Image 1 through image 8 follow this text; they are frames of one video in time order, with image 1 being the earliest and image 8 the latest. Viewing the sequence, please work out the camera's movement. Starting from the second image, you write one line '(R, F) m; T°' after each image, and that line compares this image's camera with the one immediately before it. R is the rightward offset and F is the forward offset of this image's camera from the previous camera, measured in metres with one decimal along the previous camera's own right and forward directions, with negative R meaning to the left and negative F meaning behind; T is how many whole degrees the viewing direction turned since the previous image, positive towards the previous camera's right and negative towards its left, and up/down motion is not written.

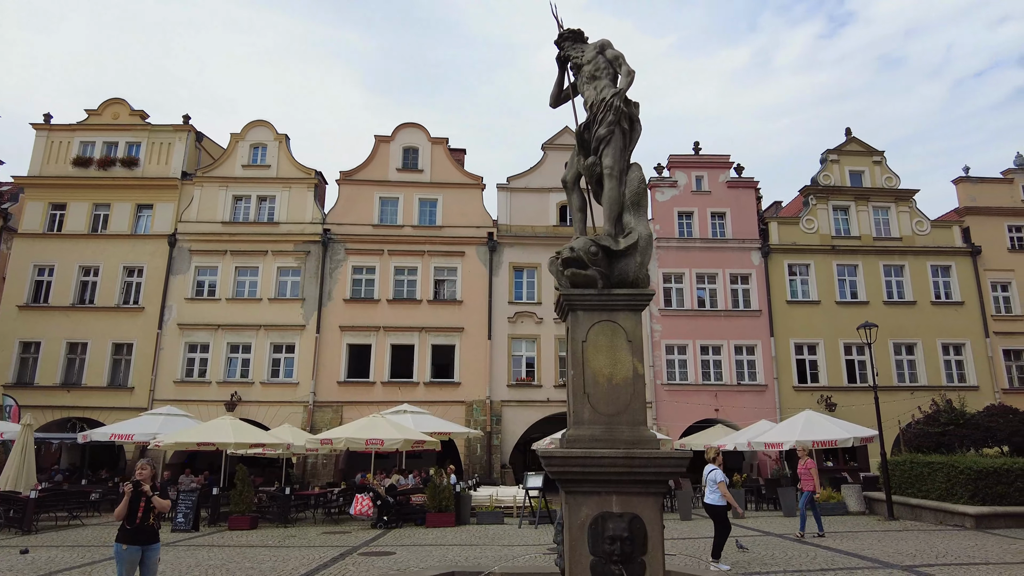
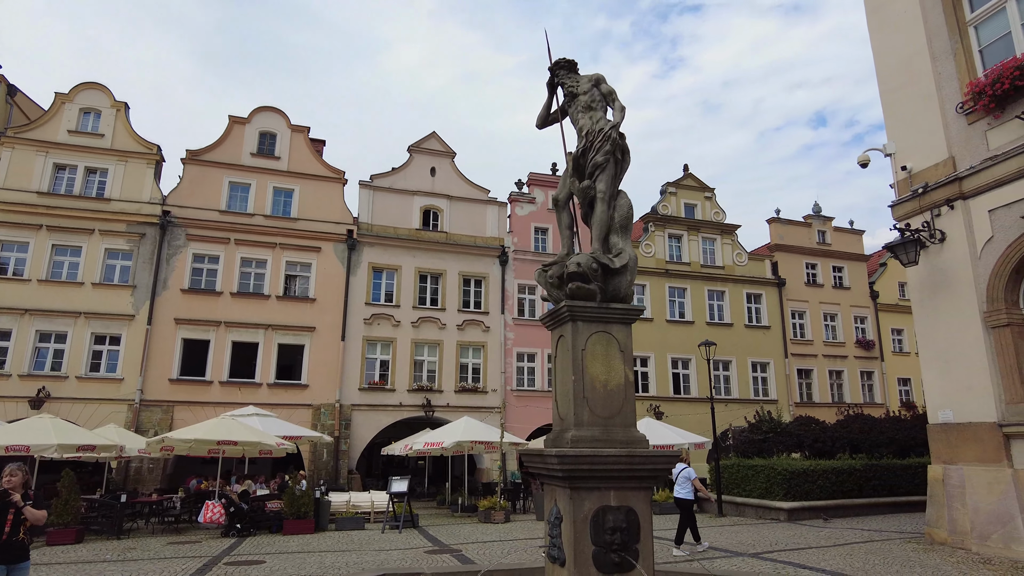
(-1.0, -0.1) m; +15°
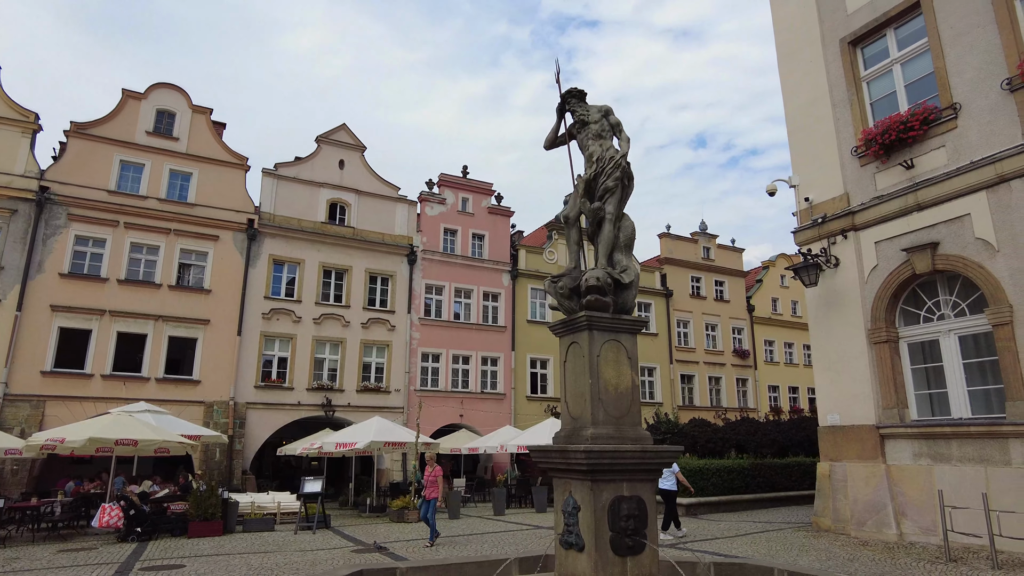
(-0.9, -0.3) m; +10°
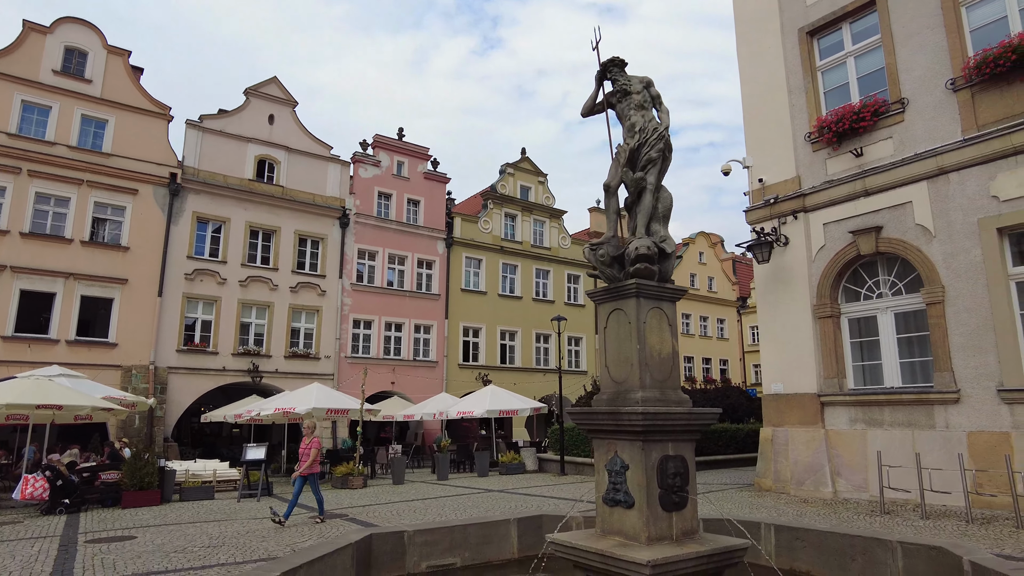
(-0.9, 0.0) m; +8°
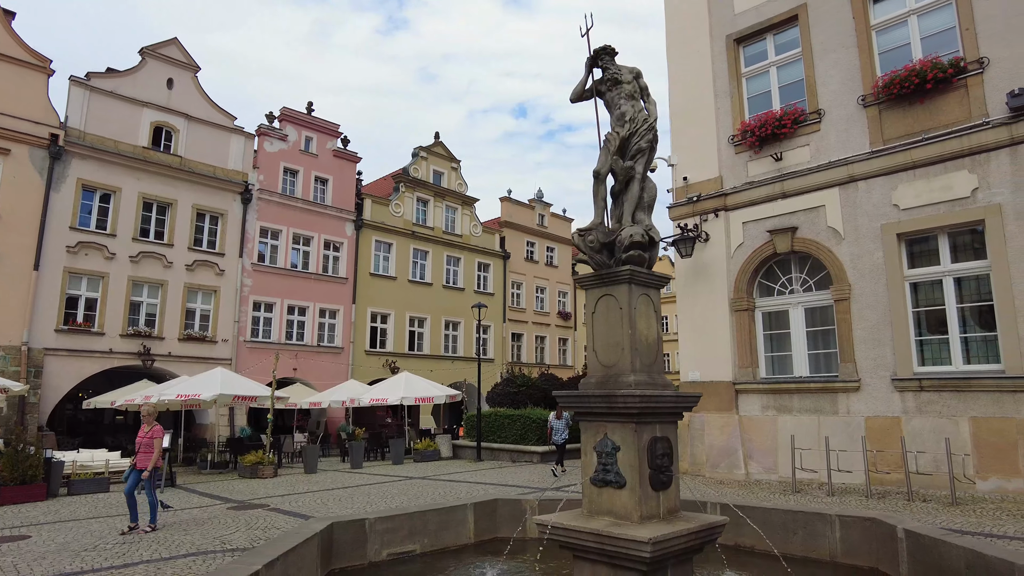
(-0.7, +0.1) m; +9°
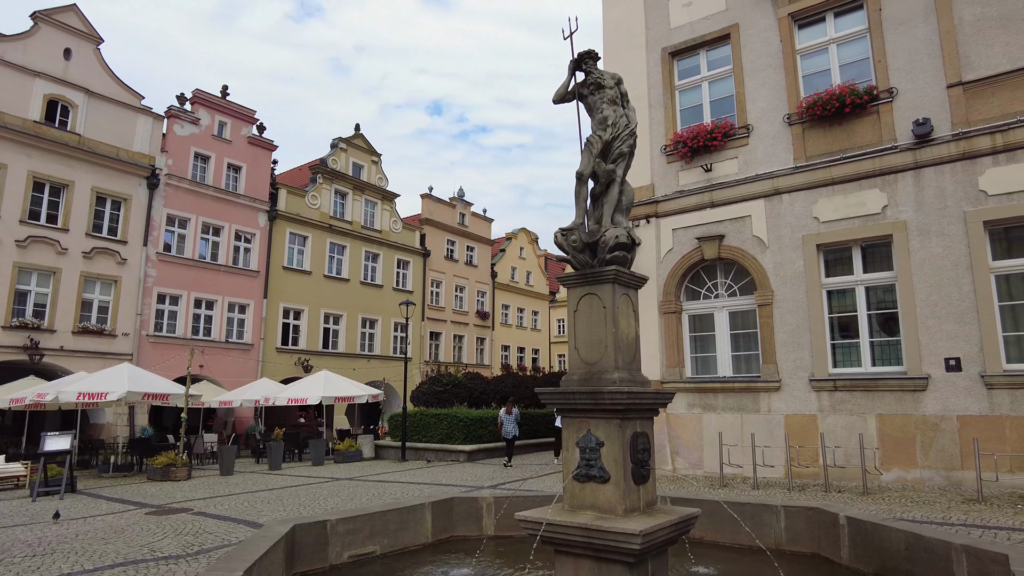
(-0.5, 0.0) m; +8°
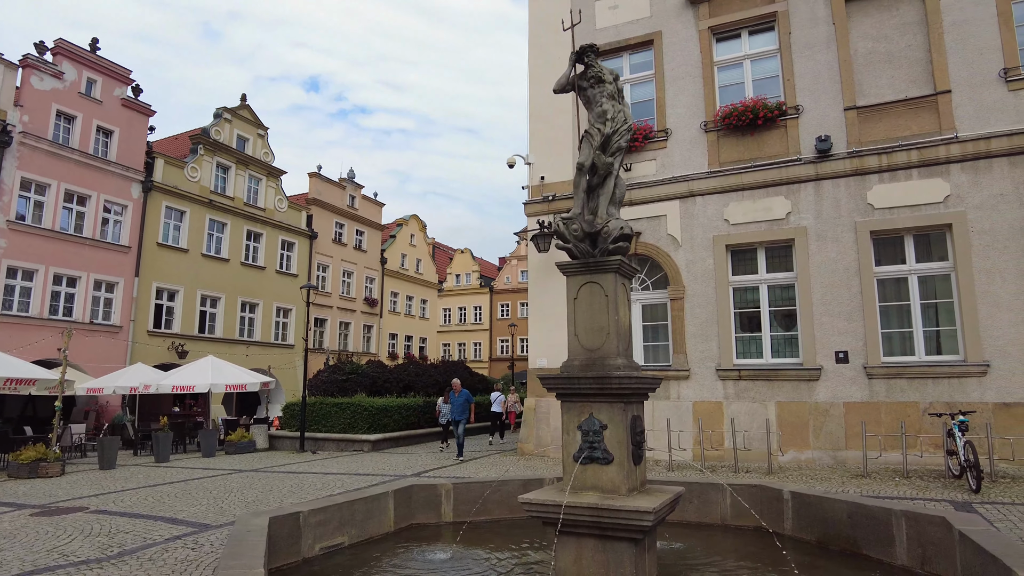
(-0.9, +0.1) m; +11°
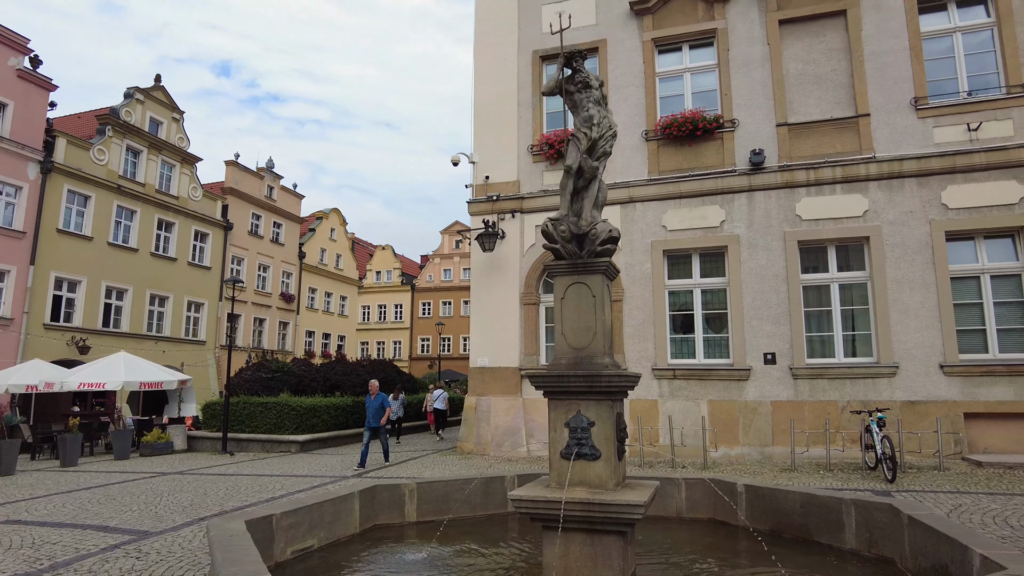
(-0.5, 0.0) m; +7°
